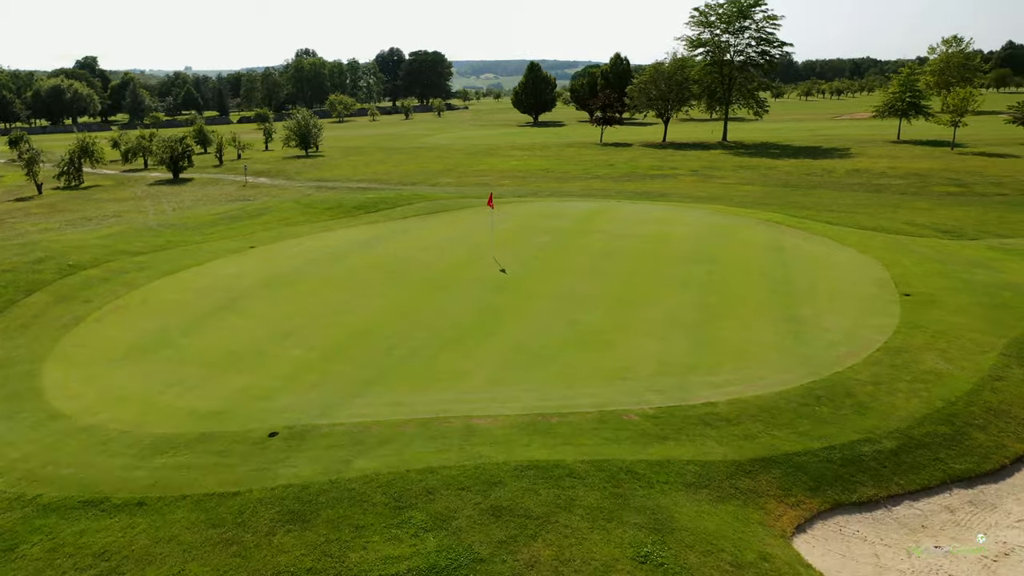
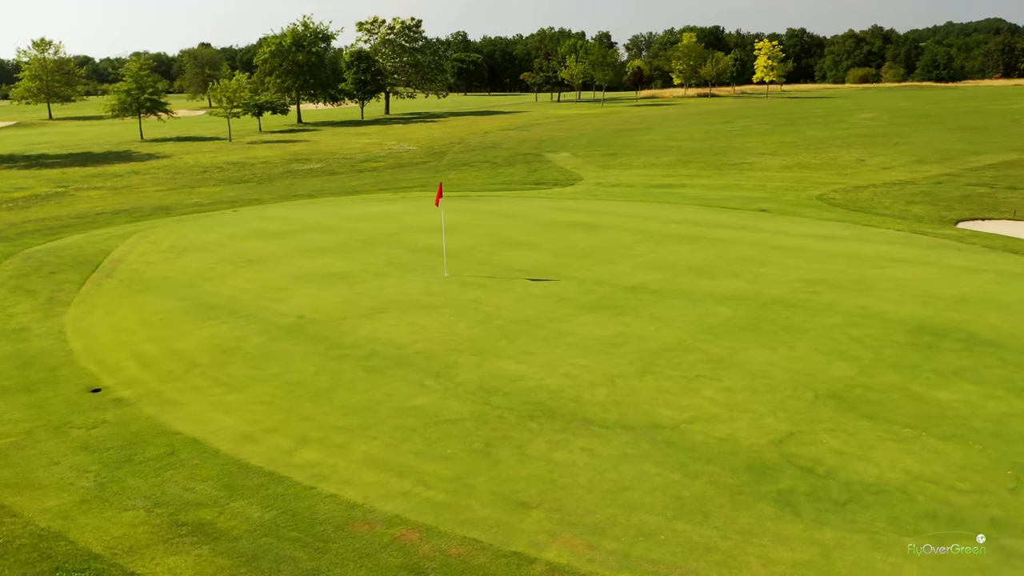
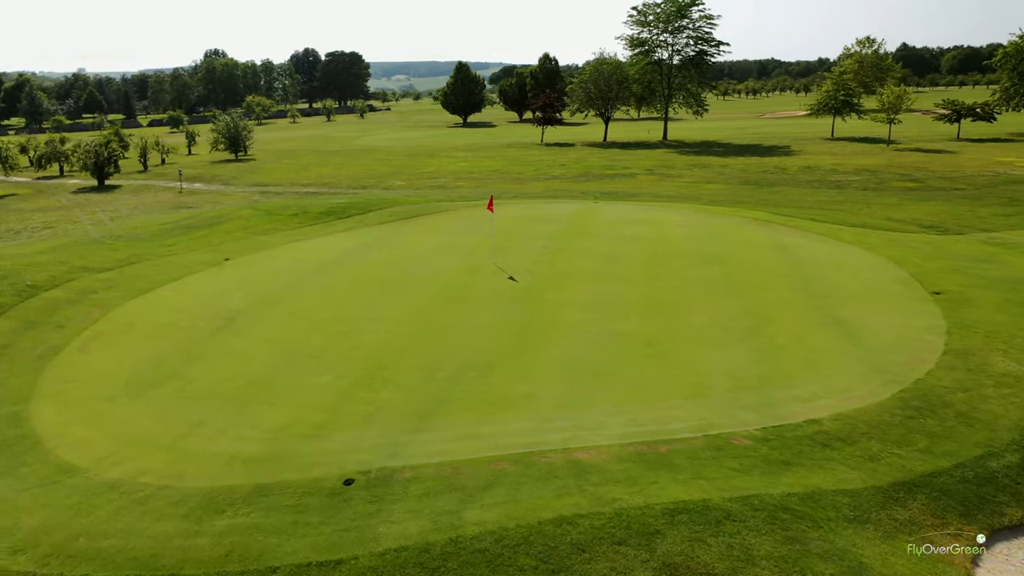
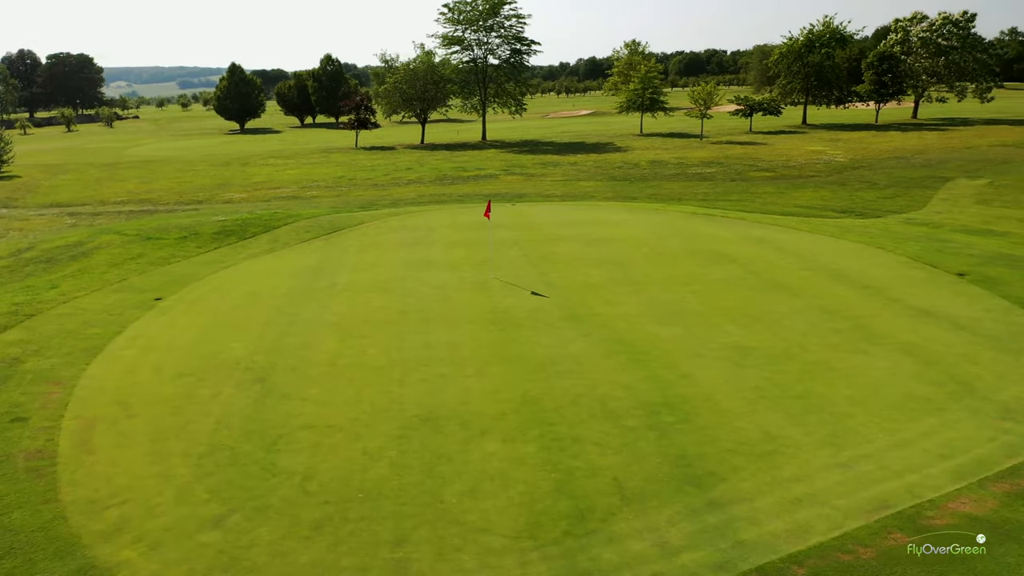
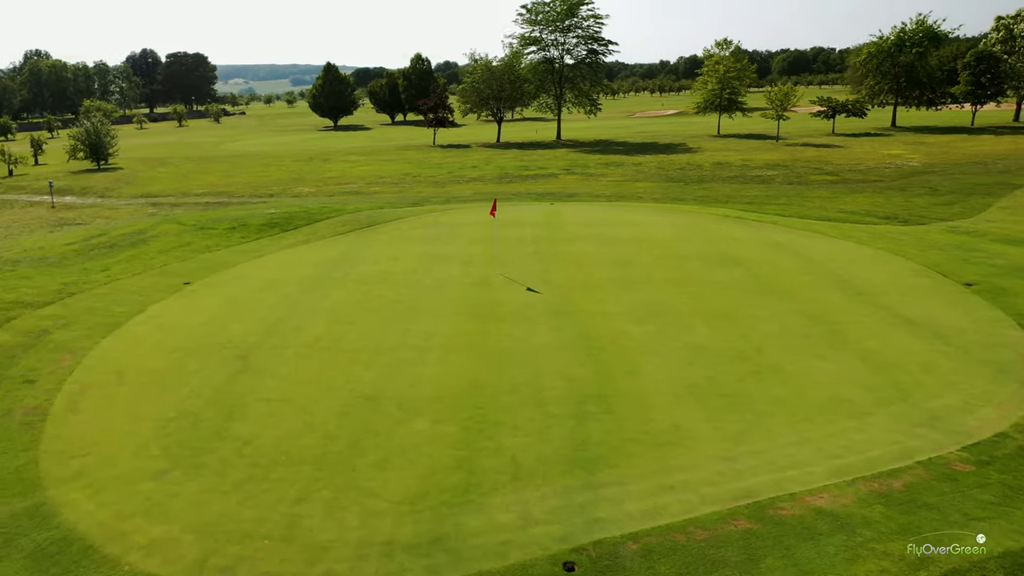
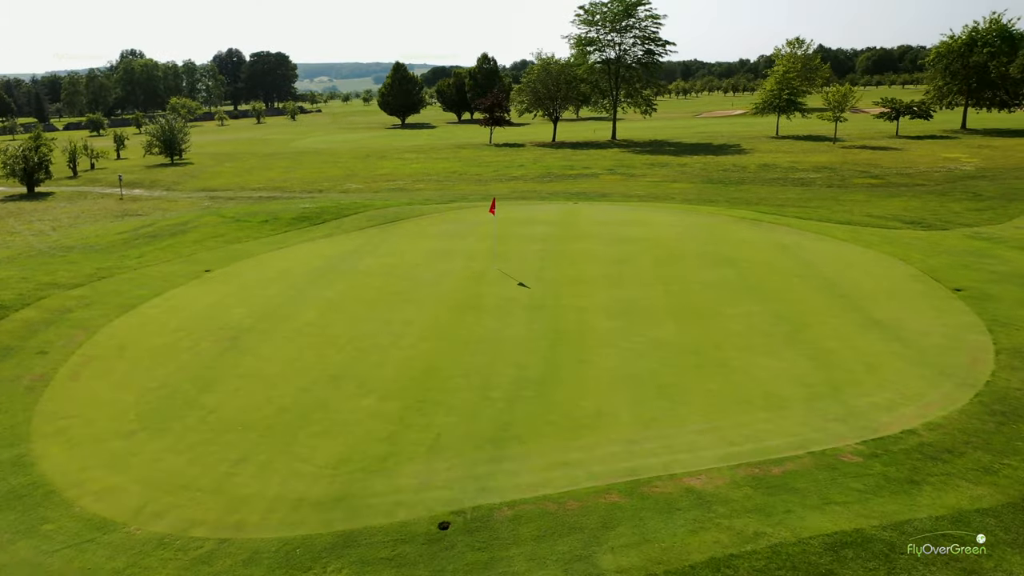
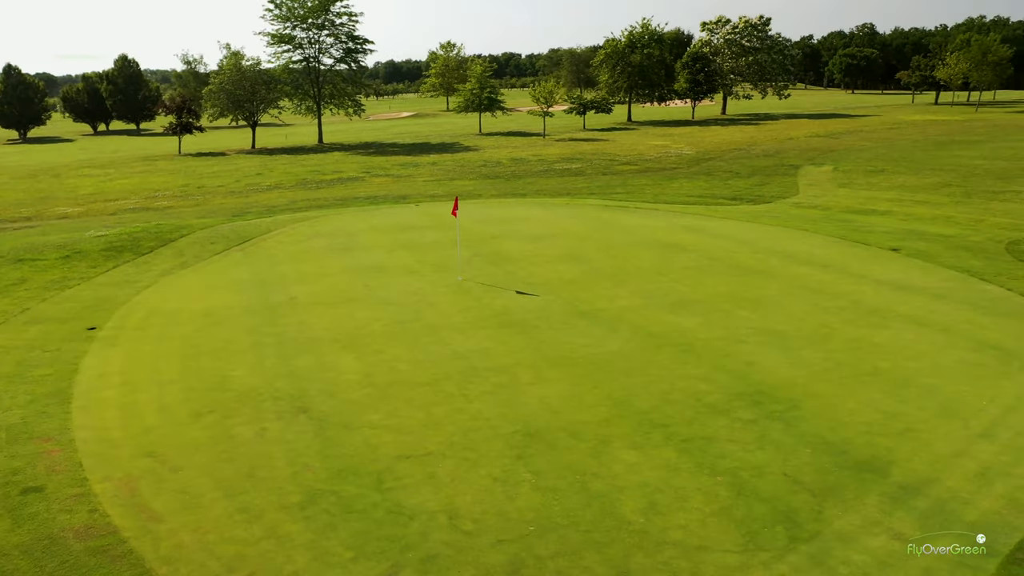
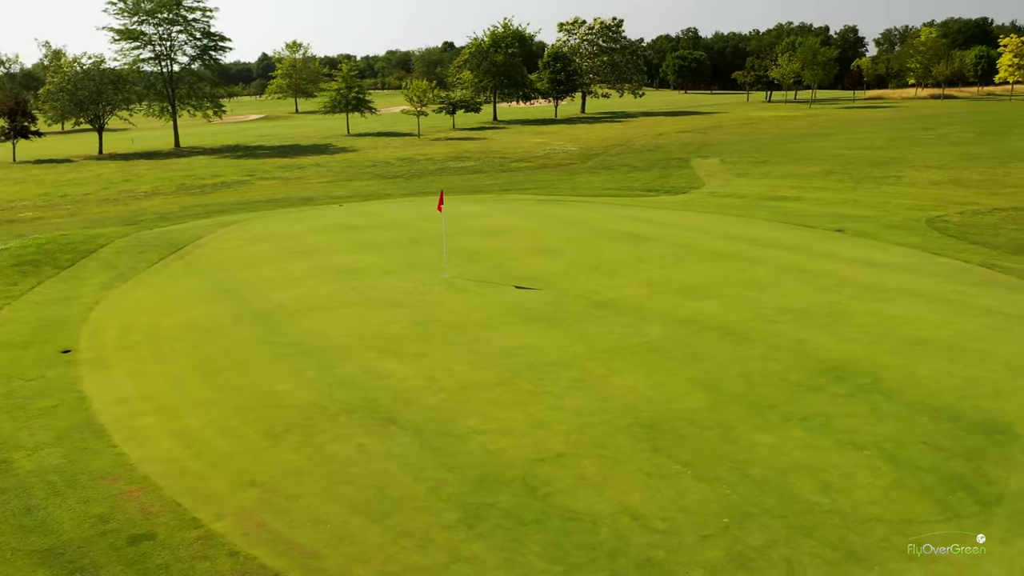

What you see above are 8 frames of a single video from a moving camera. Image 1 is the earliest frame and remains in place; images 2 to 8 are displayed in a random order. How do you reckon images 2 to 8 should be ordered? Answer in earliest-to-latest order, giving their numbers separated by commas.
3, 6, 5, 4, 7, 8, 2
